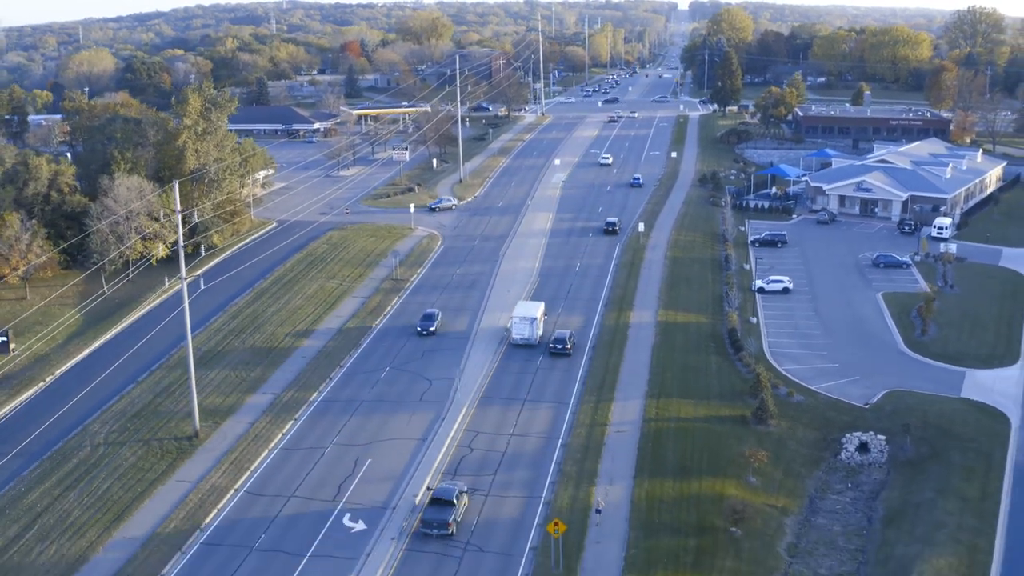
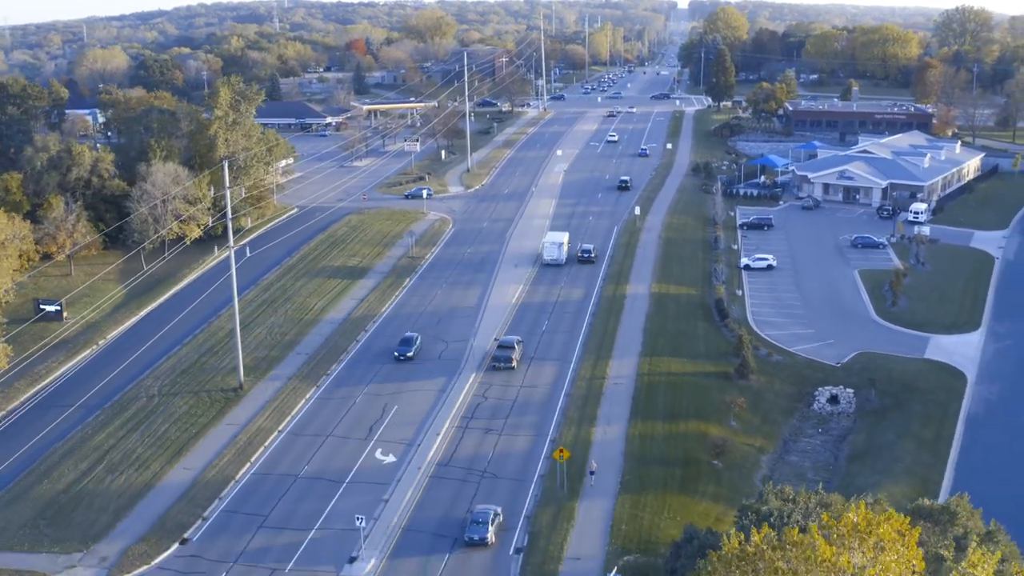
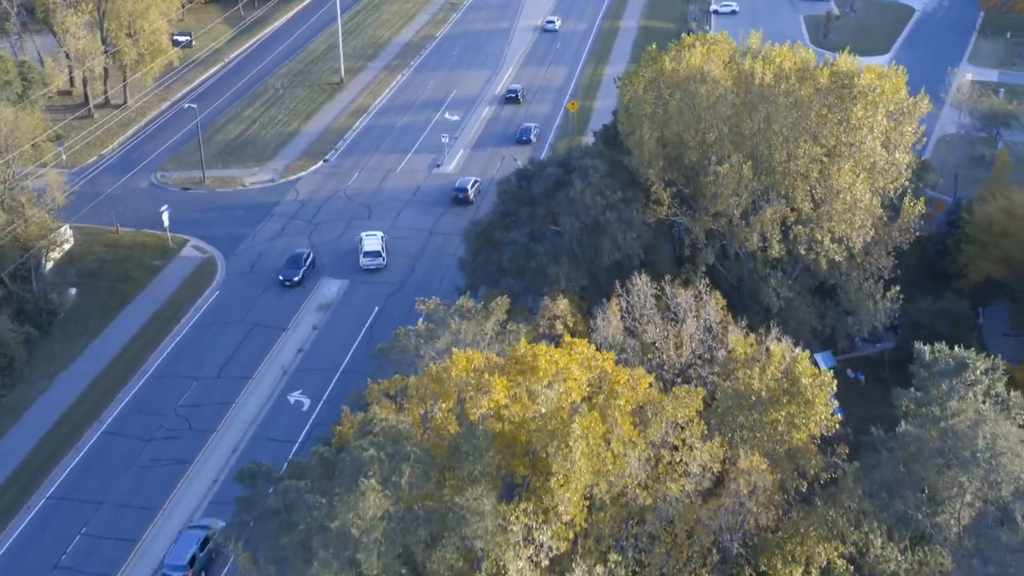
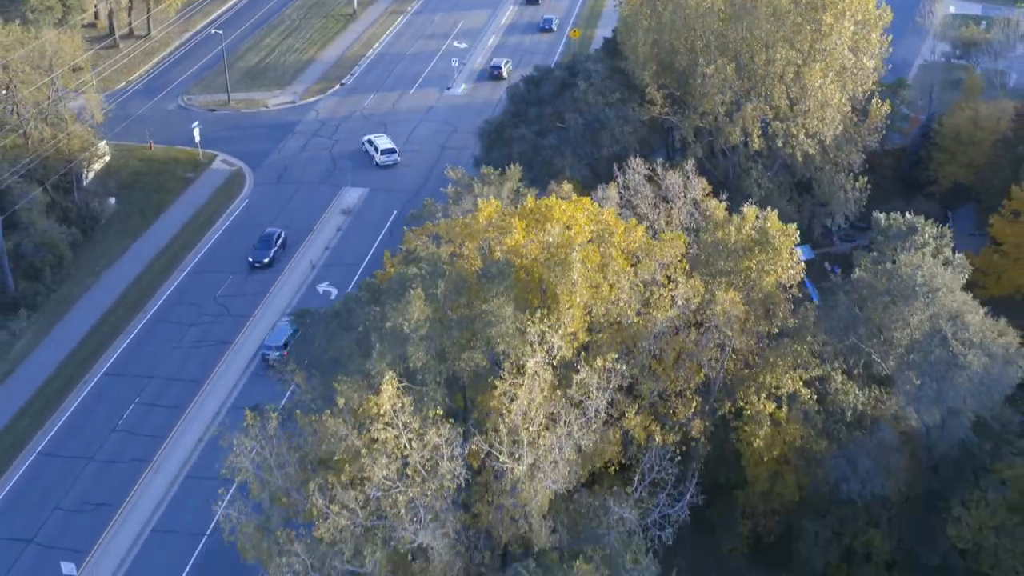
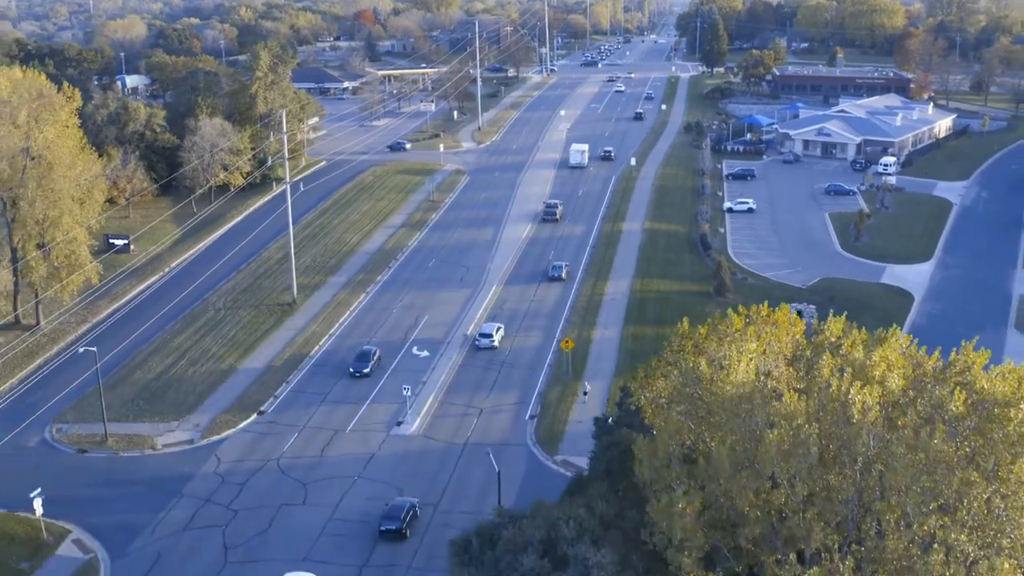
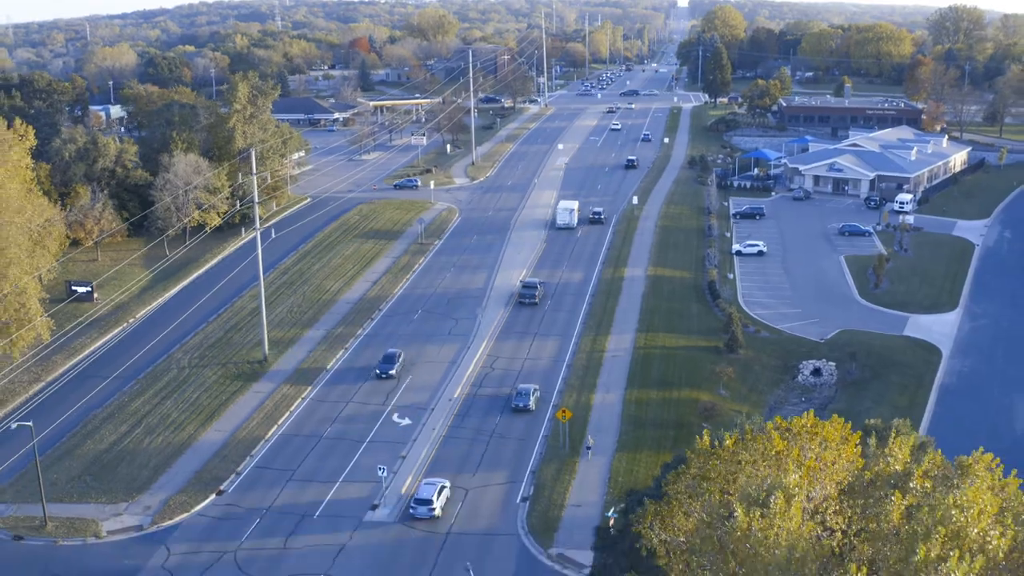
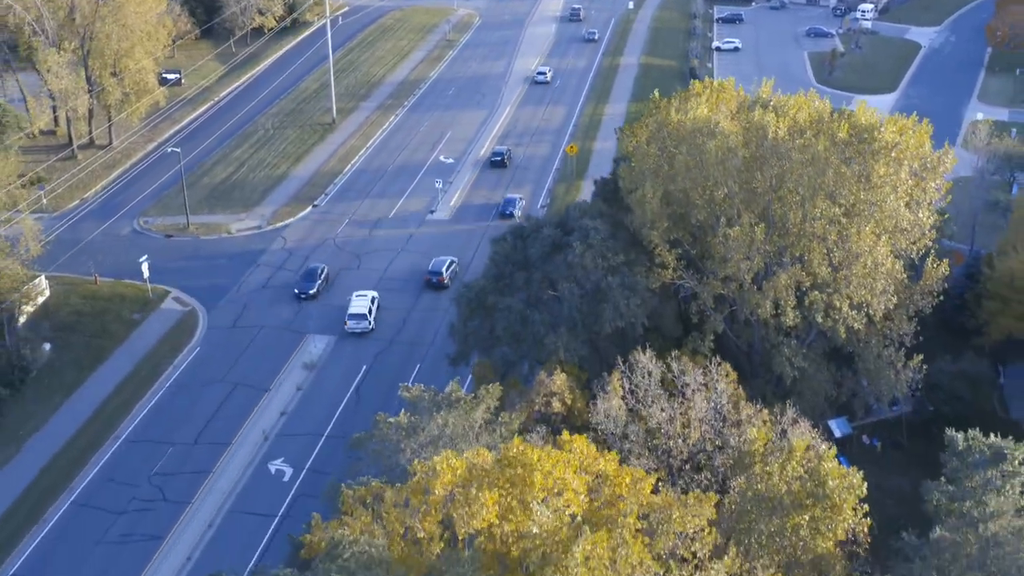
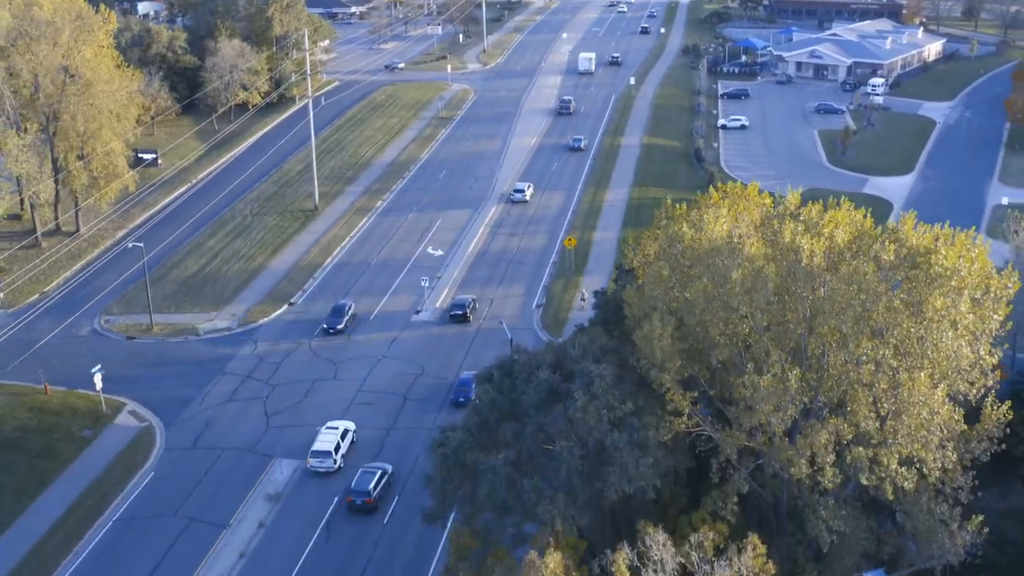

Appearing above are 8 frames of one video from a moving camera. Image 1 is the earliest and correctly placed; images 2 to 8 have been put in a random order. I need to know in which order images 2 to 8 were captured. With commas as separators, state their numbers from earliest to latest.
2, 6, 5, 8, 7, 3, 4
